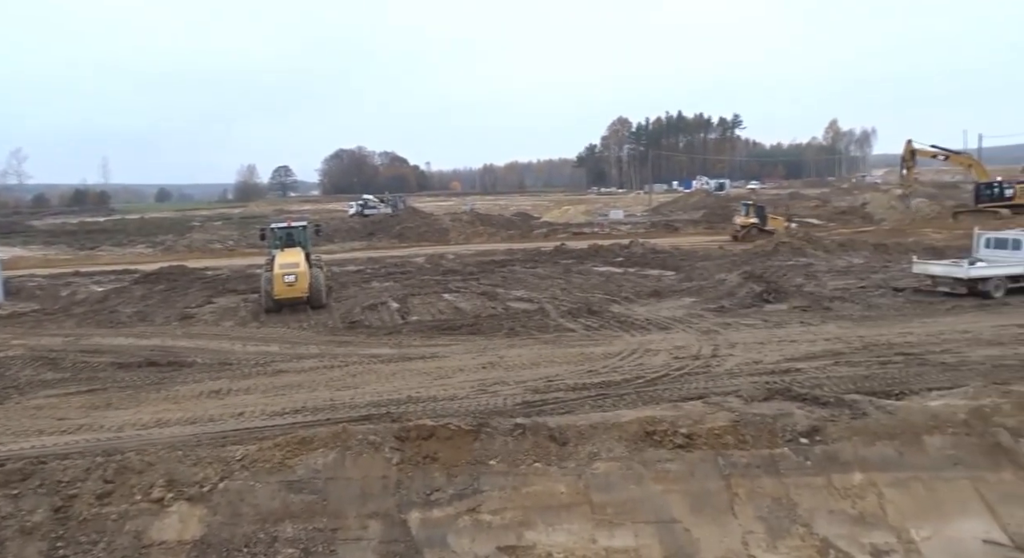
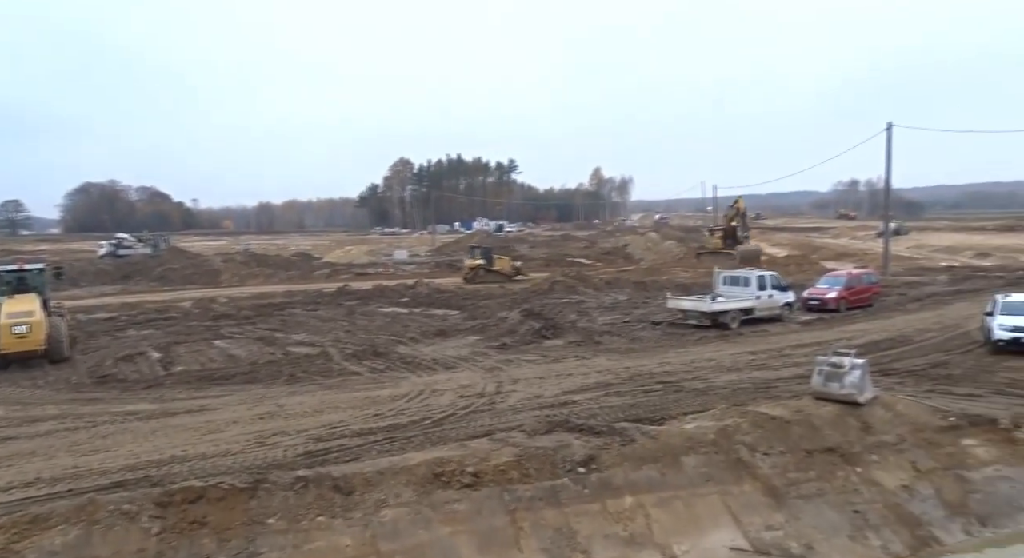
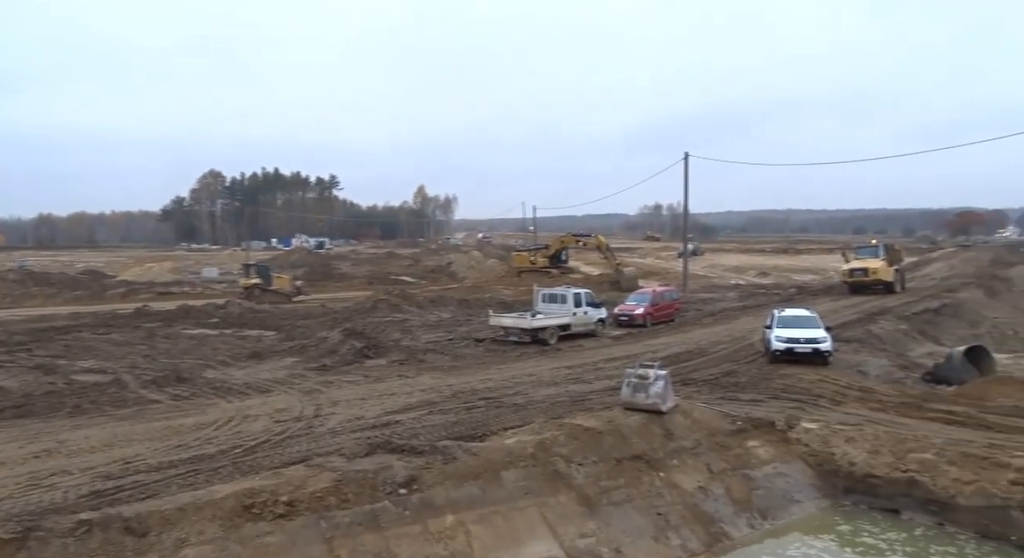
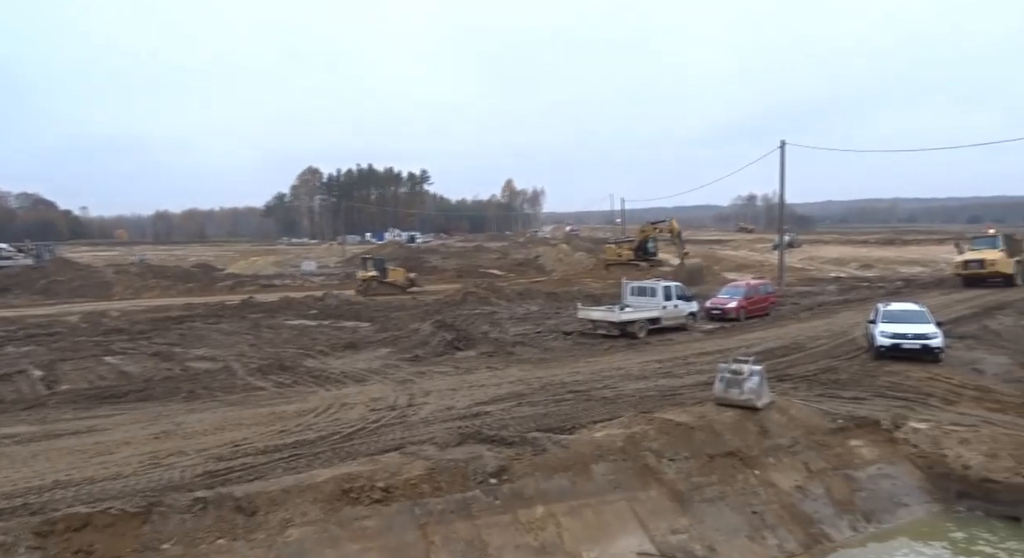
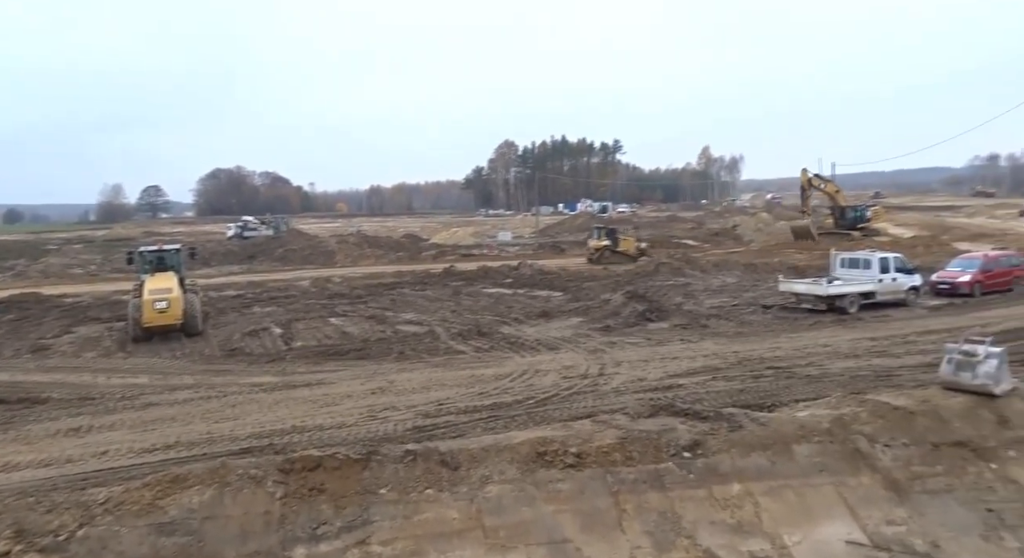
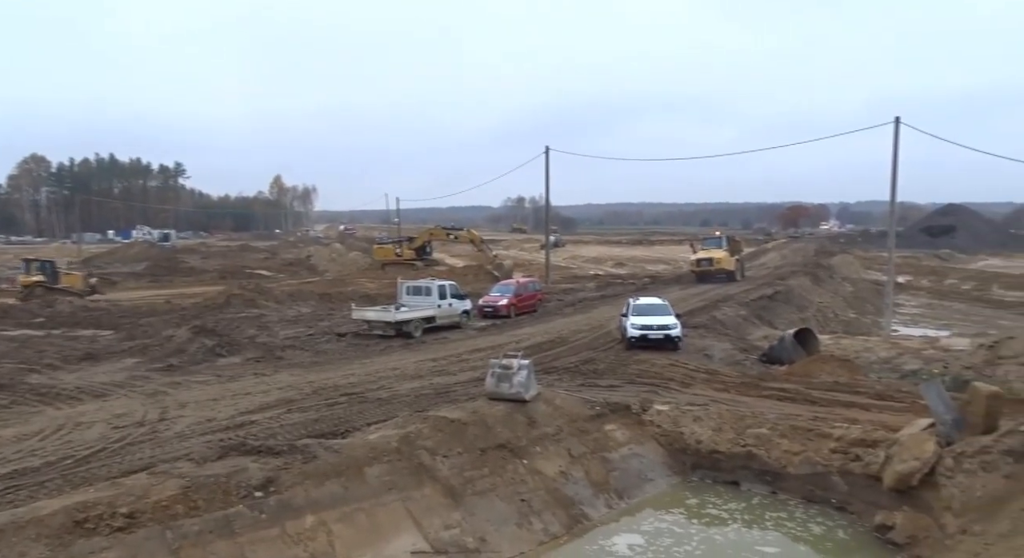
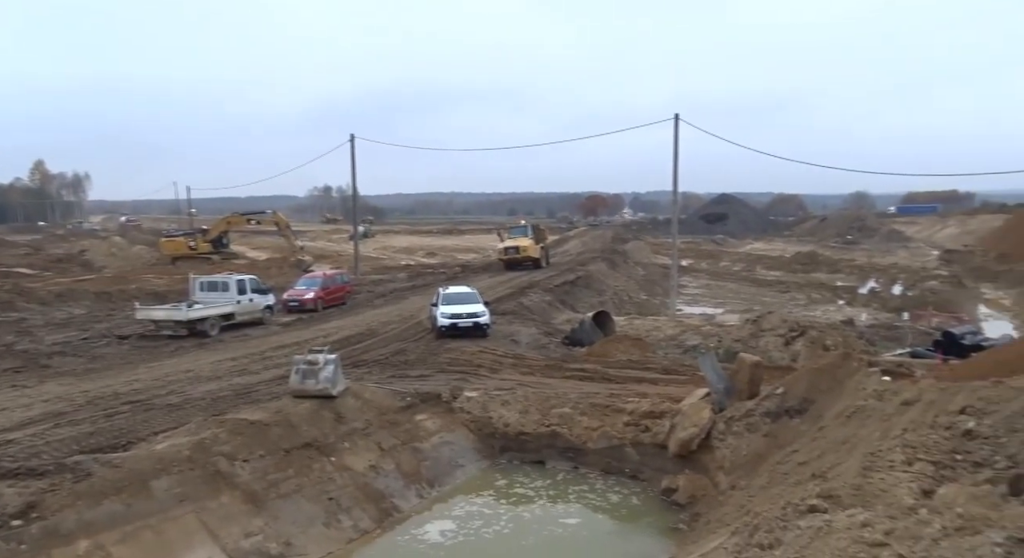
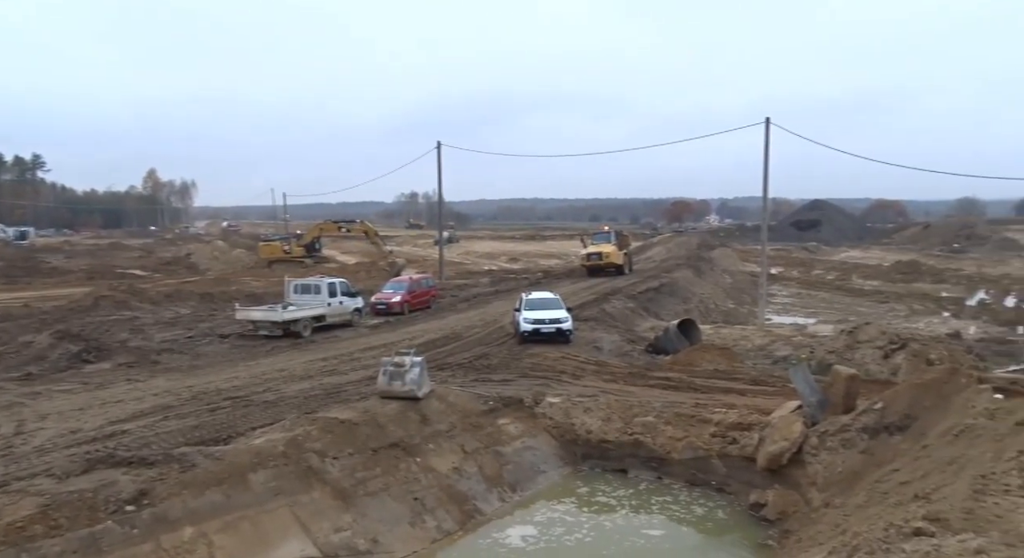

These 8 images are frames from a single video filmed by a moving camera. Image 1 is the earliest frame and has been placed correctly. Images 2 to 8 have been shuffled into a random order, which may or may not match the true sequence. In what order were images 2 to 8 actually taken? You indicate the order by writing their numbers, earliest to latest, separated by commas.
5, 2, 4, 3, 6, 8, 7
